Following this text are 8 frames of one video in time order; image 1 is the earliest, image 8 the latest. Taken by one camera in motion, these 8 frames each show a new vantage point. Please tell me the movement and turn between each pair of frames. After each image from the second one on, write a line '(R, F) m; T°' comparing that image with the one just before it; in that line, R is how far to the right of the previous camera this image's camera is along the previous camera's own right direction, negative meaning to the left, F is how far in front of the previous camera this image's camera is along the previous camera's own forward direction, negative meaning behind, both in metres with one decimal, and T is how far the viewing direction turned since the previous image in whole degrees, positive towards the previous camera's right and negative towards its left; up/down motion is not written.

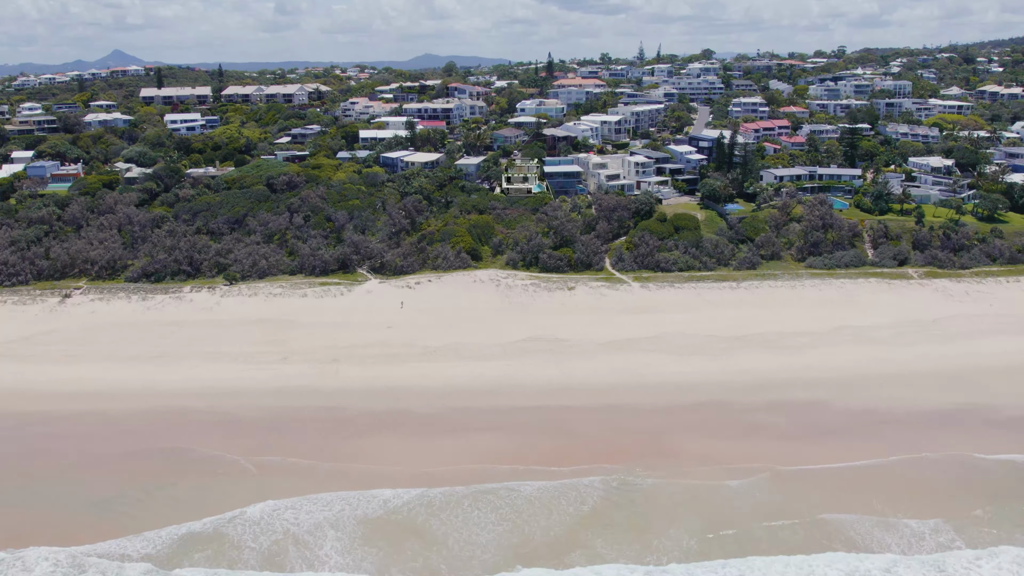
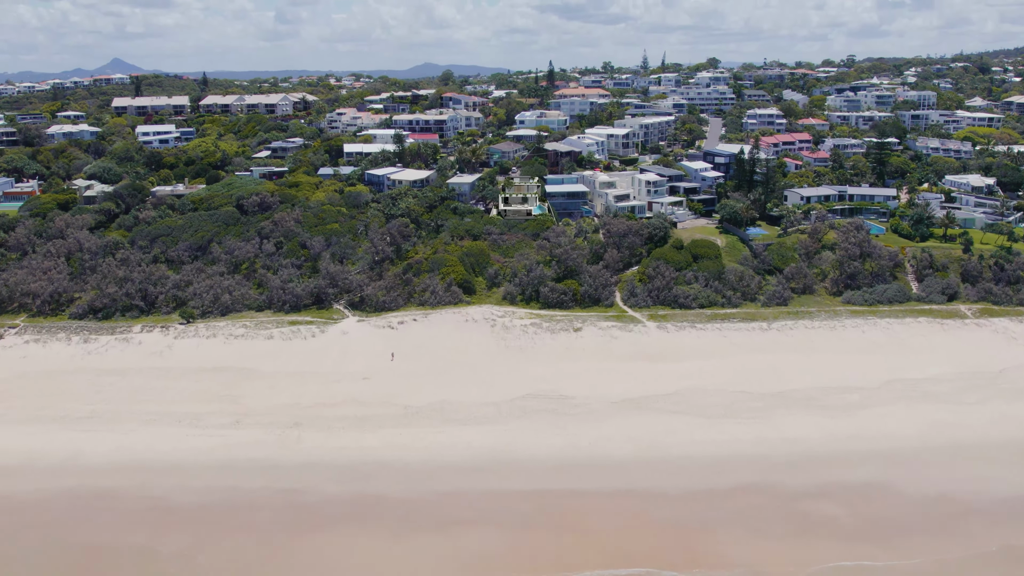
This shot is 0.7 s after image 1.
(+0.1, +8.1) m; 0°
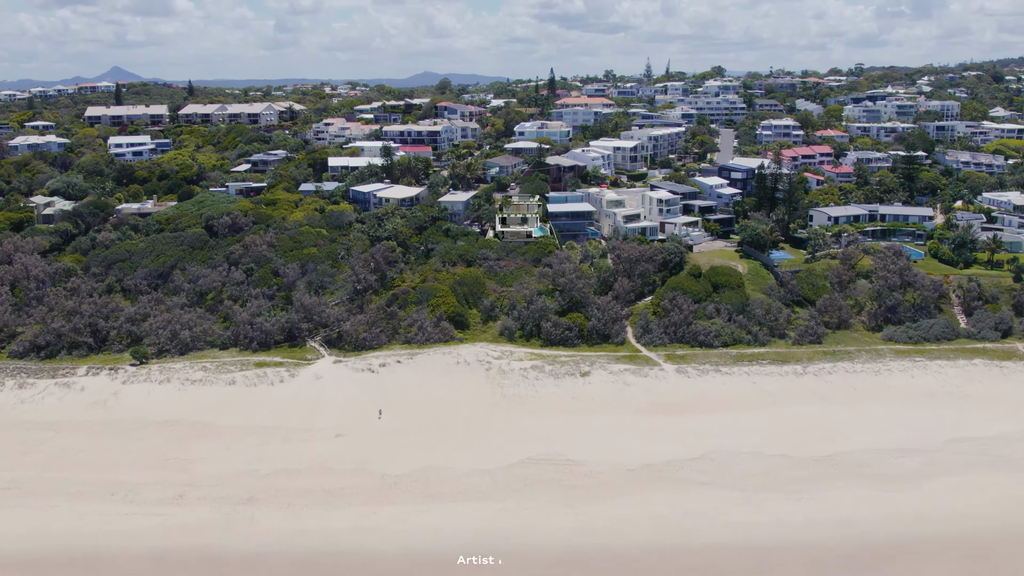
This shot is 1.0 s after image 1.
(+0.1, +6.9) m; 0°
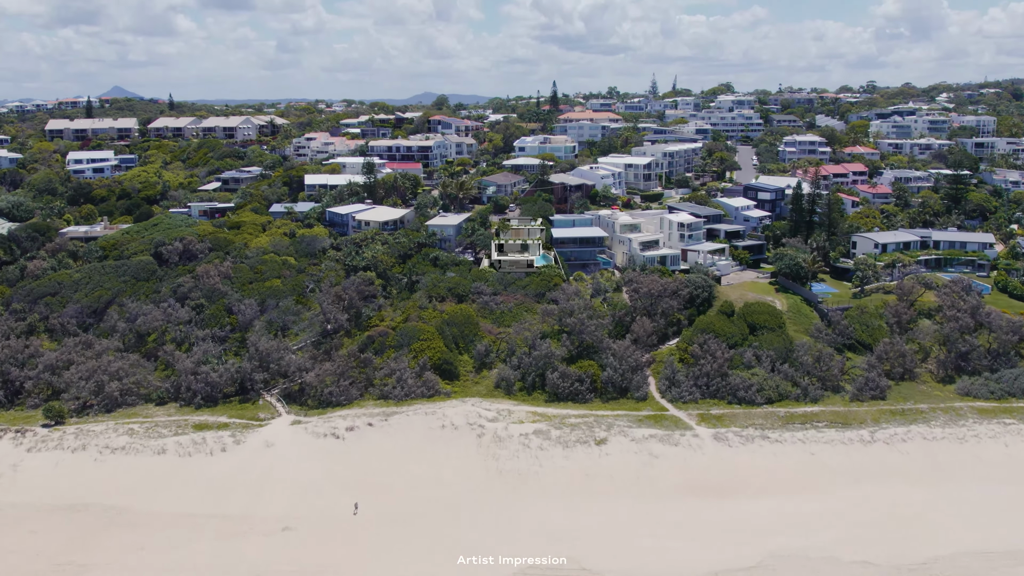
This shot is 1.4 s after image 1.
(+0.1, +9.1) m; 0°
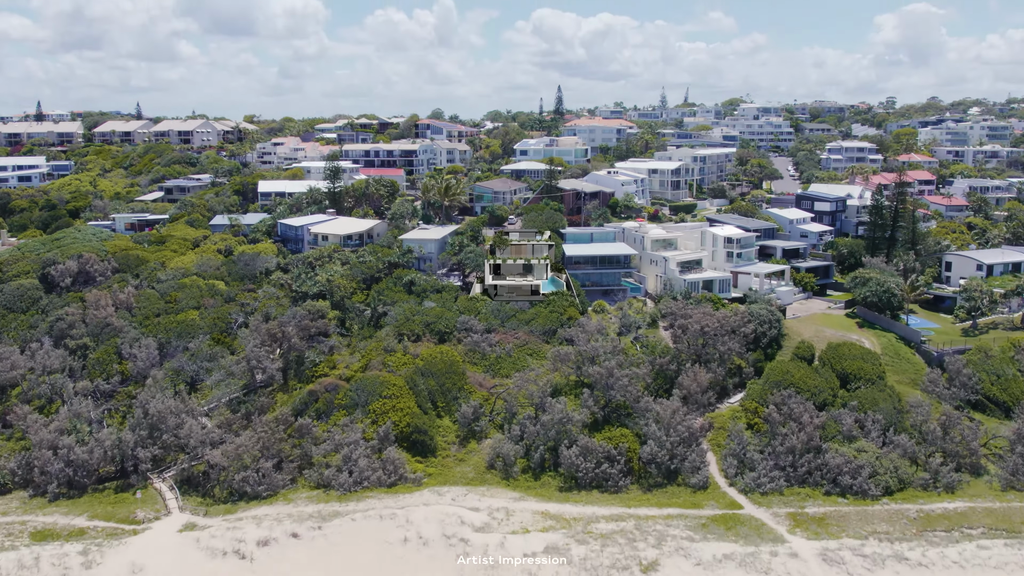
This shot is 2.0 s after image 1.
(0.0, +13.3) m; 0°
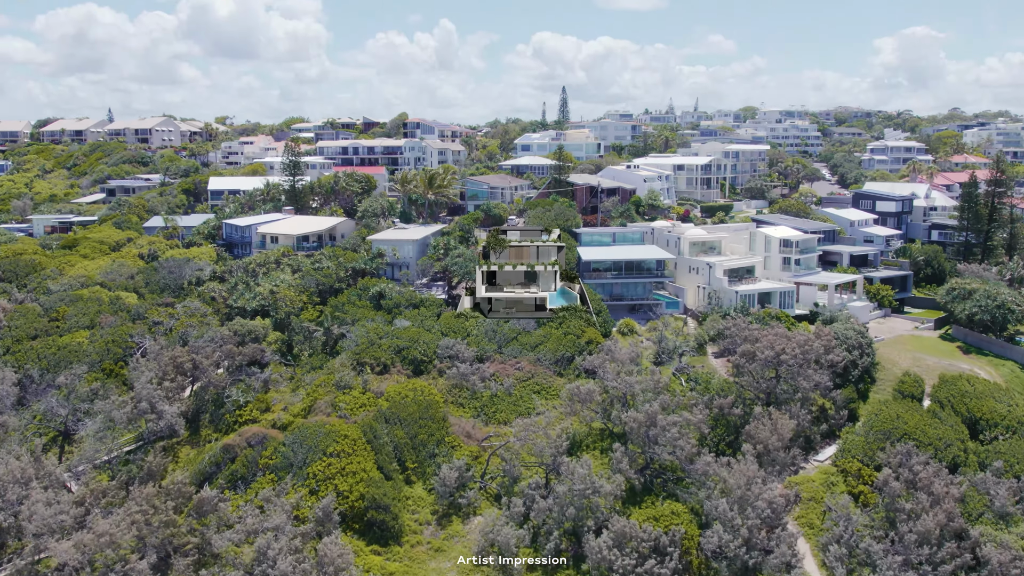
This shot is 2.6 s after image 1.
(0.0, +9.8) m; 0°
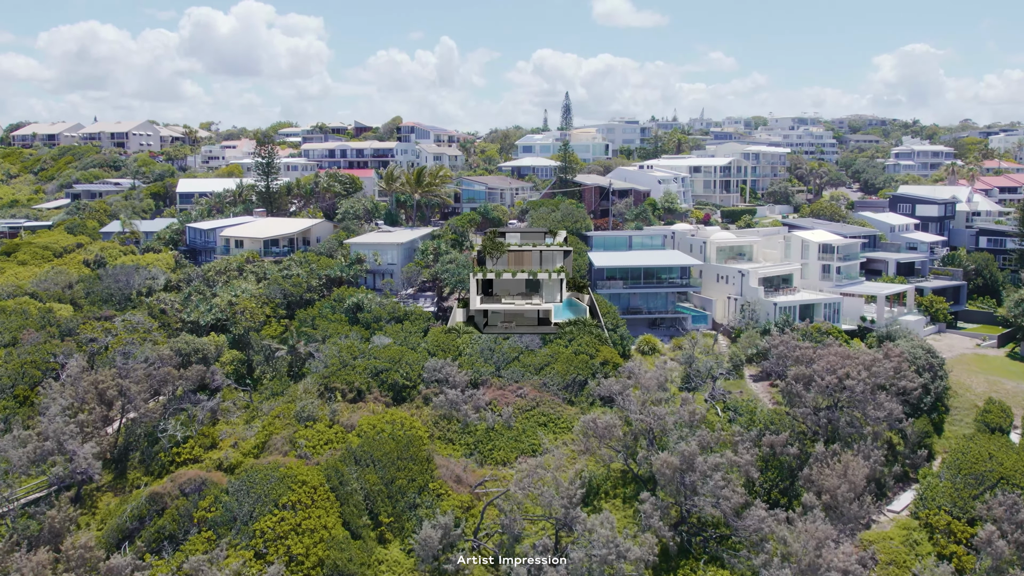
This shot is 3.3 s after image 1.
(0.0, +4.7) m; 0°
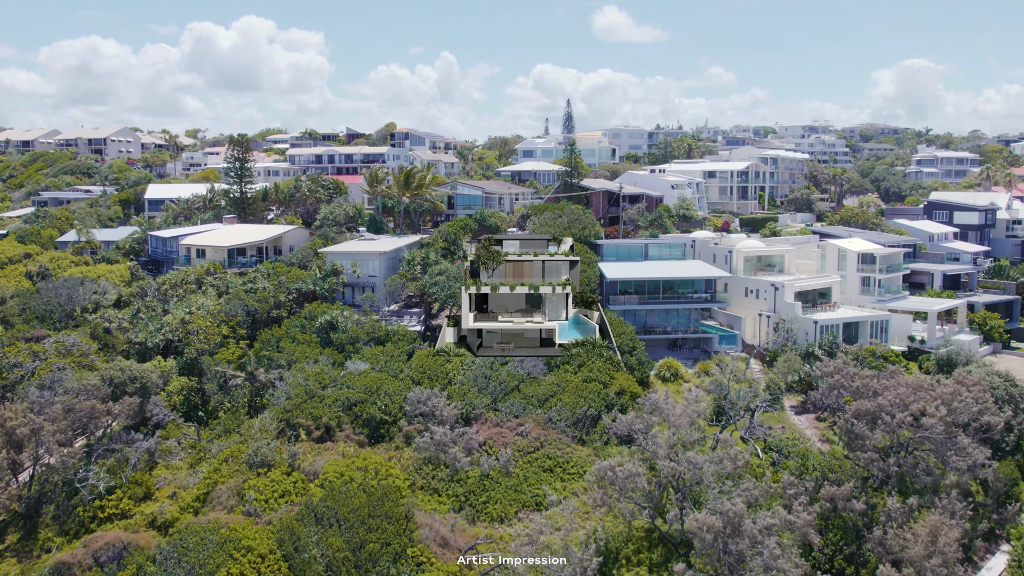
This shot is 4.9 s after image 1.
(0.0, +3.8) m; 0°
